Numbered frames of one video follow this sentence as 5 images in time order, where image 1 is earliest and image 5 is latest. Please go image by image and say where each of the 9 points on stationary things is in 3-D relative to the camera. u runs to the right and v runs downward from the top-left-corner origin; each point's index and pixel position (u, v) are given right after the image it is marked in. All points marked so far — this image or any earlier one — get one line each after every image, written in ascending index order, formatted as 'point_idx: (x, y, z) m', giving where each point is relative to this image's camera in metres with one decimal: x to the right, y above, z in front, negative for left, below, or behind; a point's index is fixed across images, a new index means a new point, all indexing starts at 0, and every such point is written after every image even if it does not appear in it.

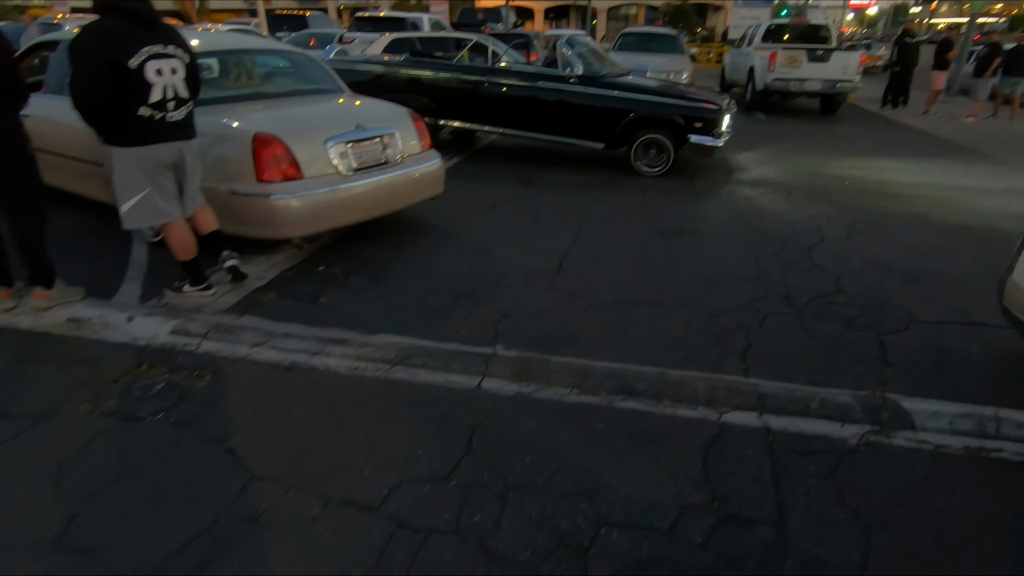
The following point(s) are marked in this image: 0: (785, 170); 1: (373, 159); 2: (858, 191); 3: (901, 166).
0: (+3.5, +1.6, +7.6) m
1: (-1.0, +0.9, +4.1) m
2: (+3.8, +1.1, +6.5) m
3: (+5.2, +1.7, +7.9) m
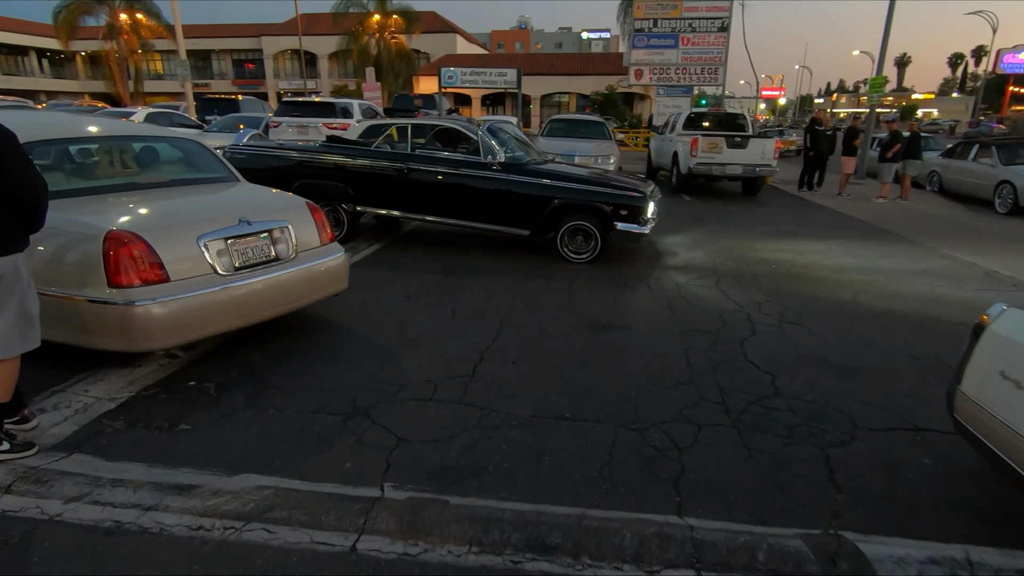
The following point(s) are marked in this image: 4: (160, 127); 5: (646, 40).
0: (+2.6, +0.5, +7.6) m
1: (-1.6, +0.2, +3.7) m
2: (+3.0, +0.2, +6.5) m
3: (+4.3, +0.6, +8.0) m
4: (-2.8, +1.2, +4.5) m
5: (+4.6, +8.3, +19.6) m
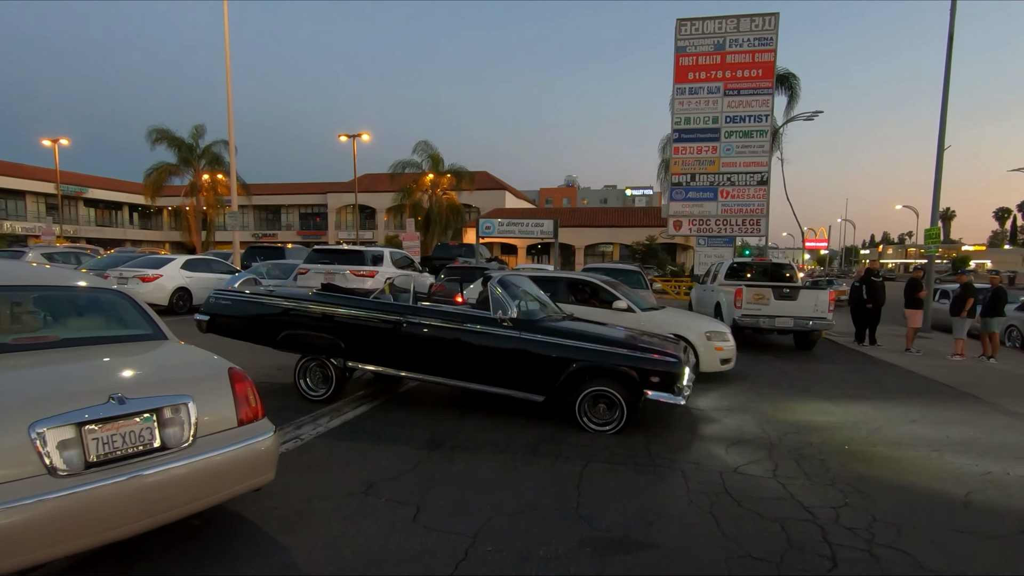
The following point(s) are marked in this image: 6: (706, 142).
0: (+2.7, -1.4, +6.3) m
1: (-1.8, -0.7, +2.7) m
2: (+3.0, -1.5, +5.1) m
3: (+4.4, -1.5, +6.6) m
4: (-2.9, +0.1, +3.8) m
5: (+5.8, +3.2, +19.6) m
6: (+6.4, +4.8, +19.1) m
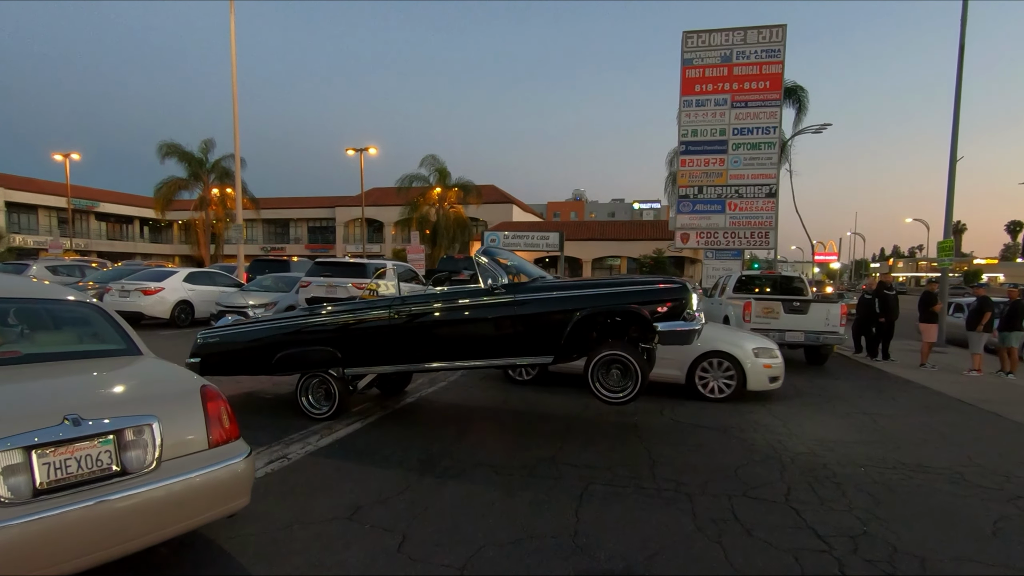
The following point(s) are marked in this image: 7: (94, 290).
0: (+2.7, -1.6, +6.0) m
1: (-1.8, -0.8, +2.5) m
2: (+3.0, -1.6, +4.8) m
3: (+4.4, -1.6, +6.3) m
4: (-2.9, 0.0, +3.7) m
5: (+6.0, +2.7, +19.4) m
6: (+6.6, +4.4, +19.0) m
7: (-10.5, -0.1, +14.7) m
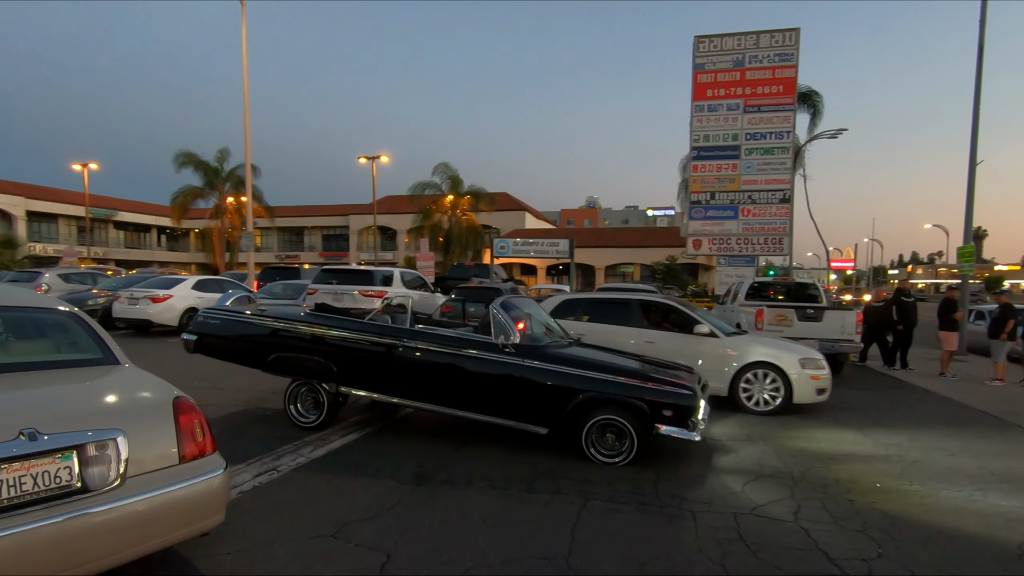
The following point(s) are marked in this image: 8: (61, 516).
0: (+2.7, -1.6, +5.7) m
1: (-1.9, -0.8, +2.4) m
2: (+3.0, -1.7, +4.6) m
3: (+4.4, -1.7, +6.0) m
4: (-3.0, -0.1, +3.6) m
5: (+6.3, +2.5, +19.2) m
6: (+6.9, +4.1, +18.7) m
7: (-10.3, -0.2, +14.8) m
8: (-1.8, -0.9, +2.4) m
